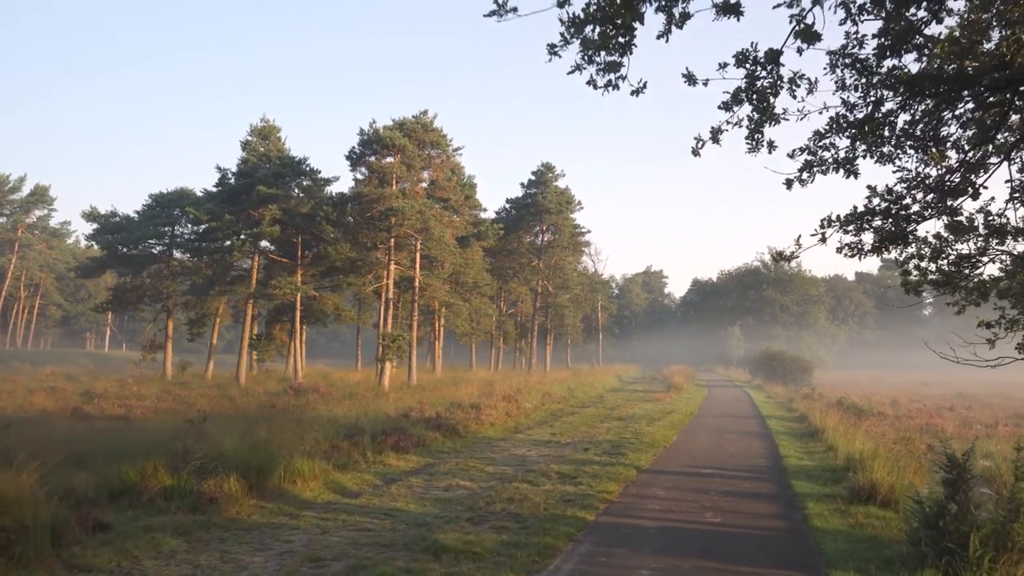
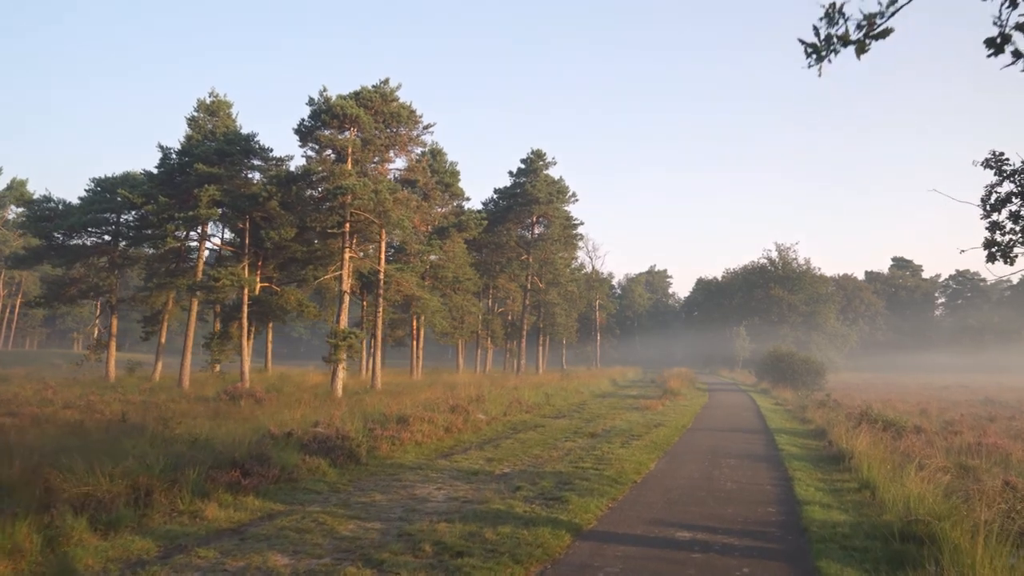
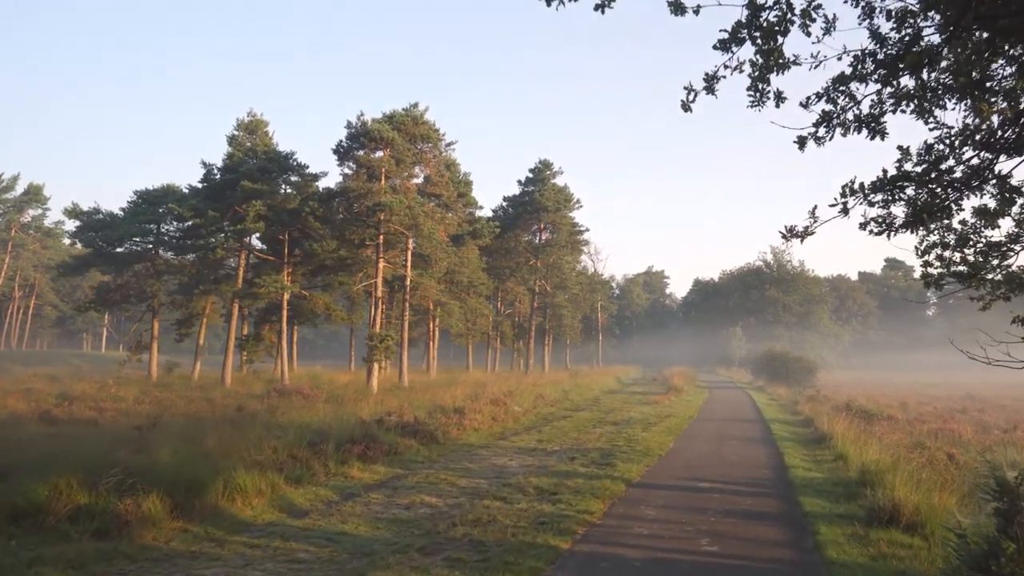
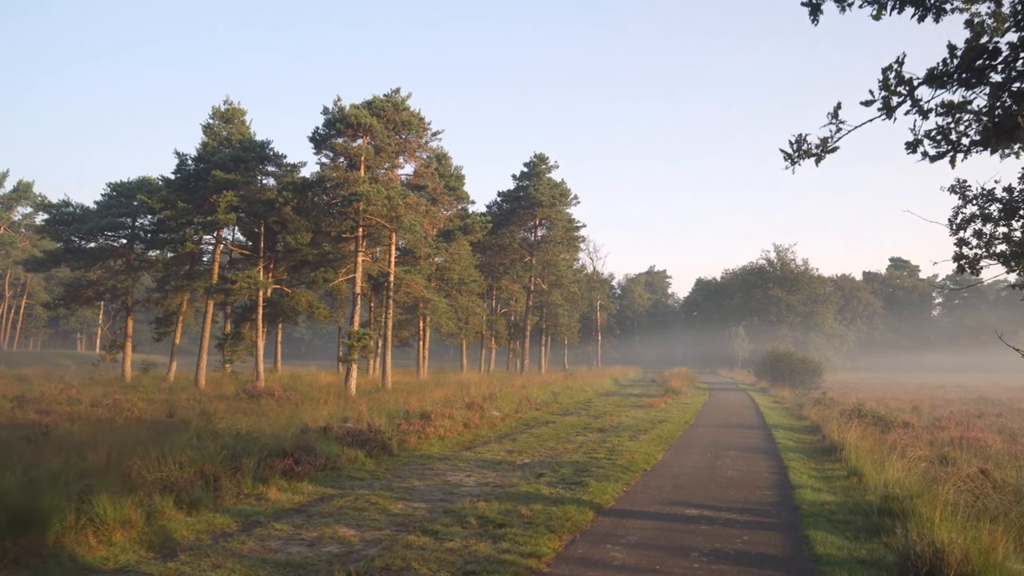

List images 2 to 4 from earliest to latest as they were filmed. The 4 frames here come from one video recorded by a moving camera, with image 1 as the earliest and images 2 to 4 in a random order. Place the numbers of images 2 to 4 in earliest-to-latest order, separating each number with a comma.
3, 4, 2
